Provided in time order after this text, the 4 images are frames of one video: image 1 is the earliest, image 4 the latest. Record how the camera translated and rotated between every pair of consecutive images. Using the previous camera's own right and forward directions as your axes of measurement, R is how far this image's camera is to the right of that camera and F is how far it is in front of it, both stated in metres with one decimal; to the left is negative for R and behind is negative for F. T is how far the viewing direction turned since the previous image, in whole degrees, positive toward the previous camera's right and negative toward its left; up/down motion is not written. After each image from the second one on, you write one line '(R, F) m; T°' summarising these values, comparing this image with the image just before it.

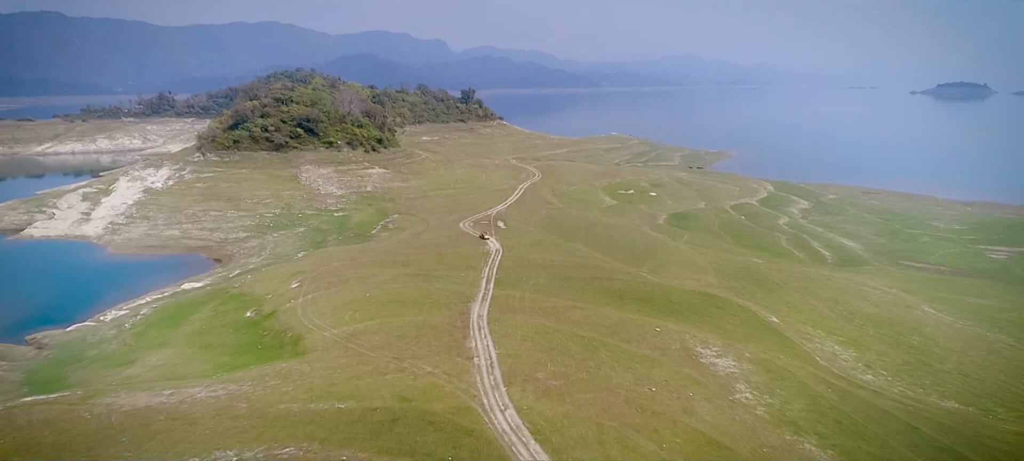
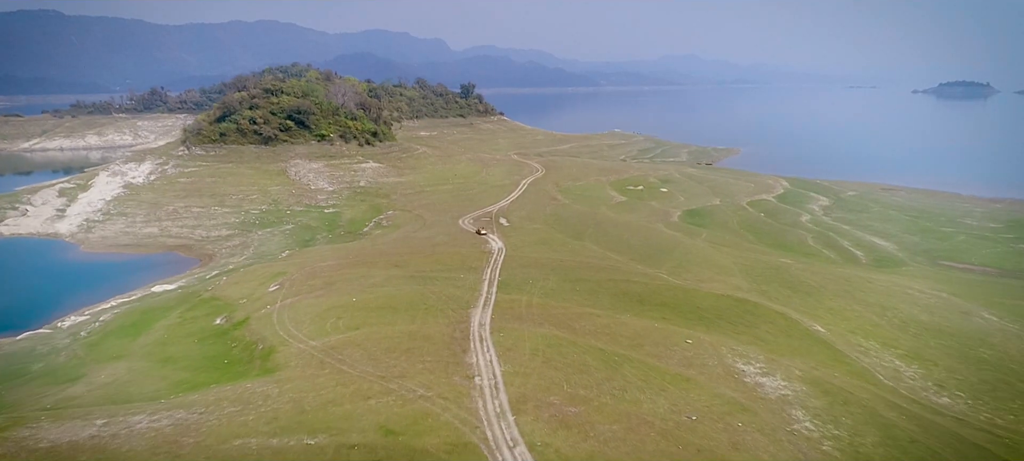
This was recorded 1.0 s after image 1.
(-0.2, +2.2) m; 0°
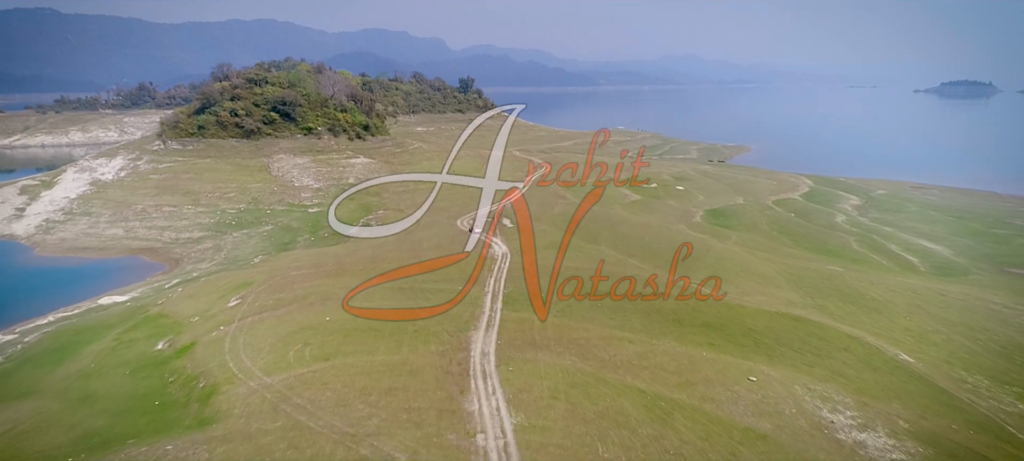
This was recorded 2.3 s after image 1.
(-0.3, +3.1) m; 0°
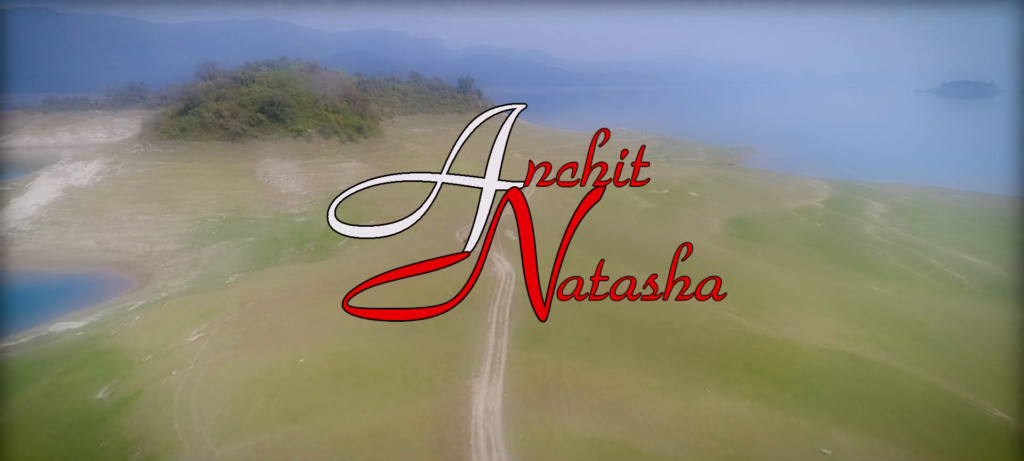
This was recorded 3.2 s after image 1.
(-0.2, +2.2) m; 0°
